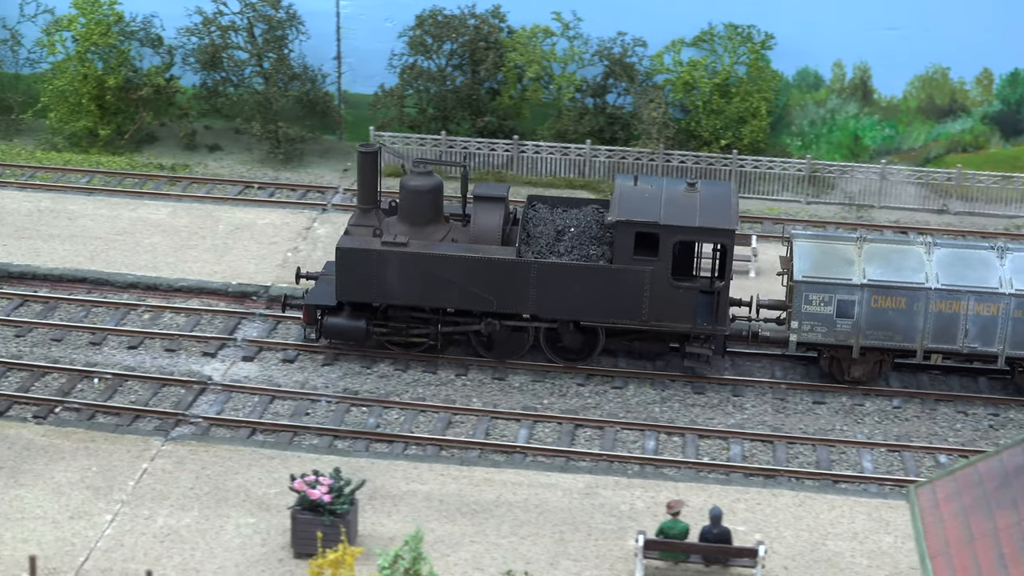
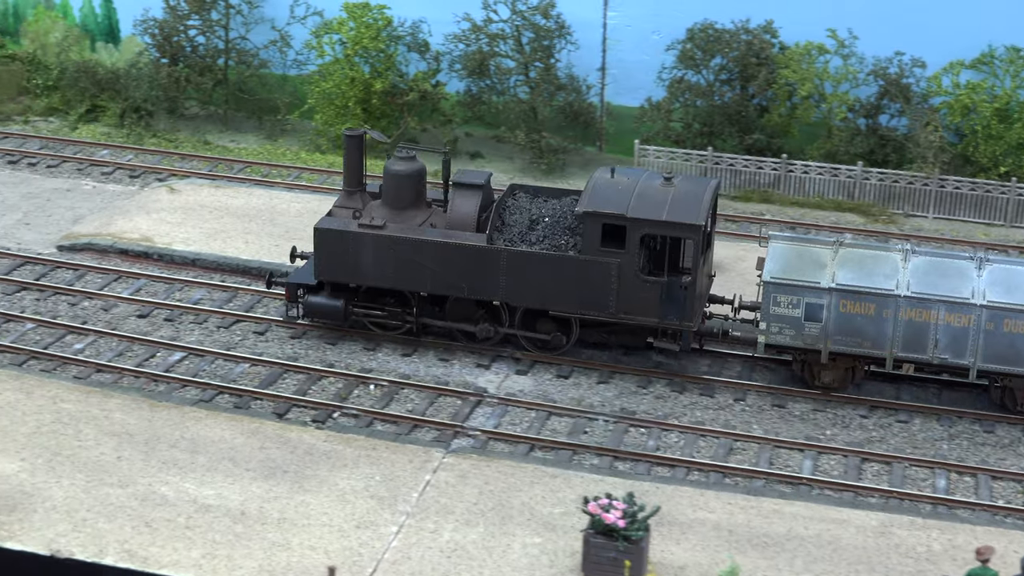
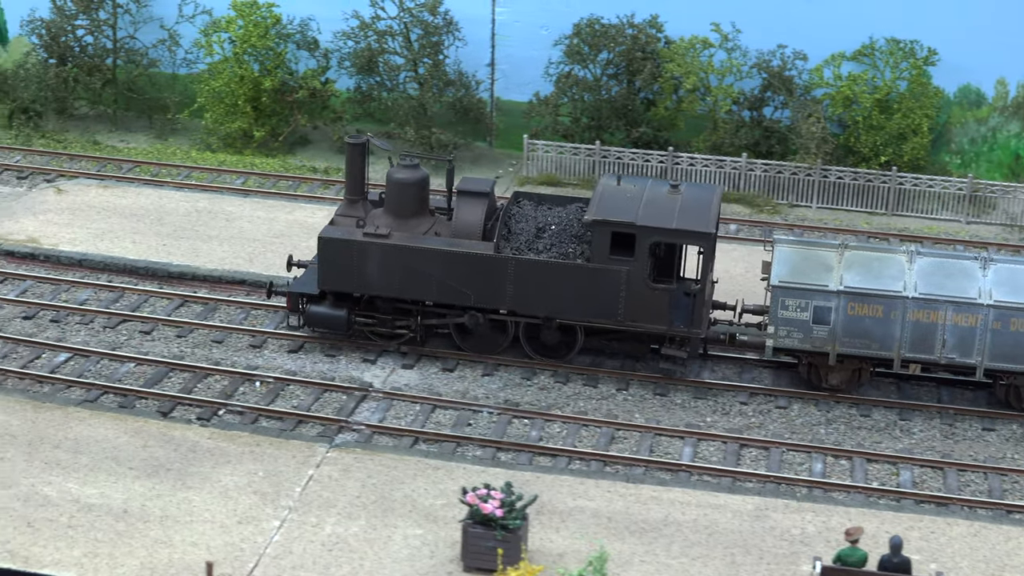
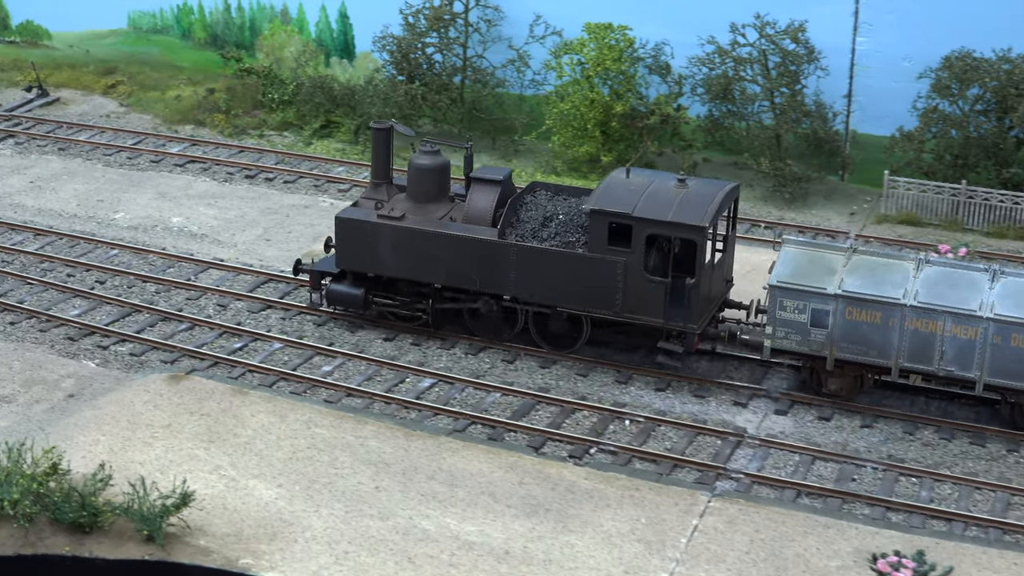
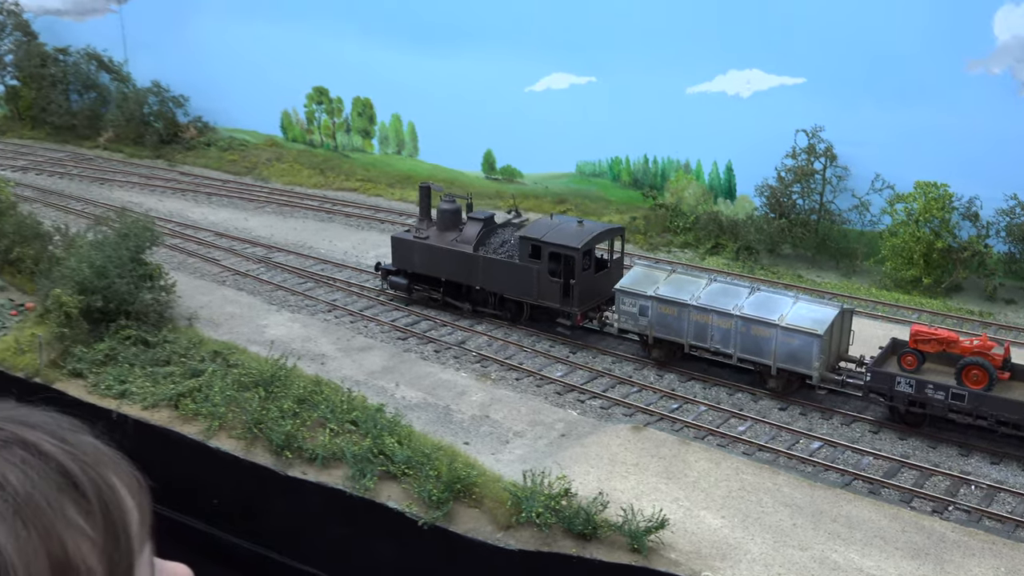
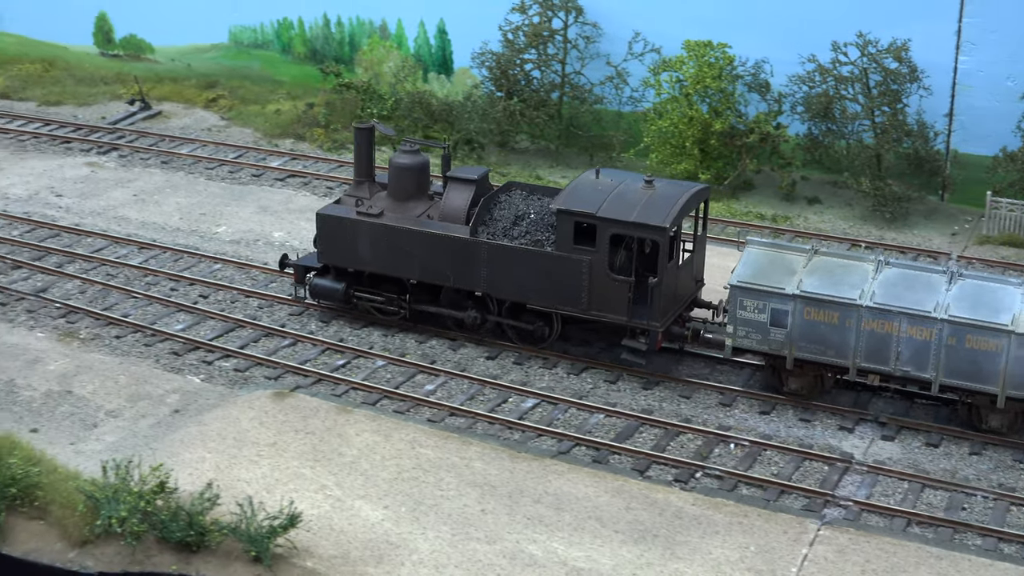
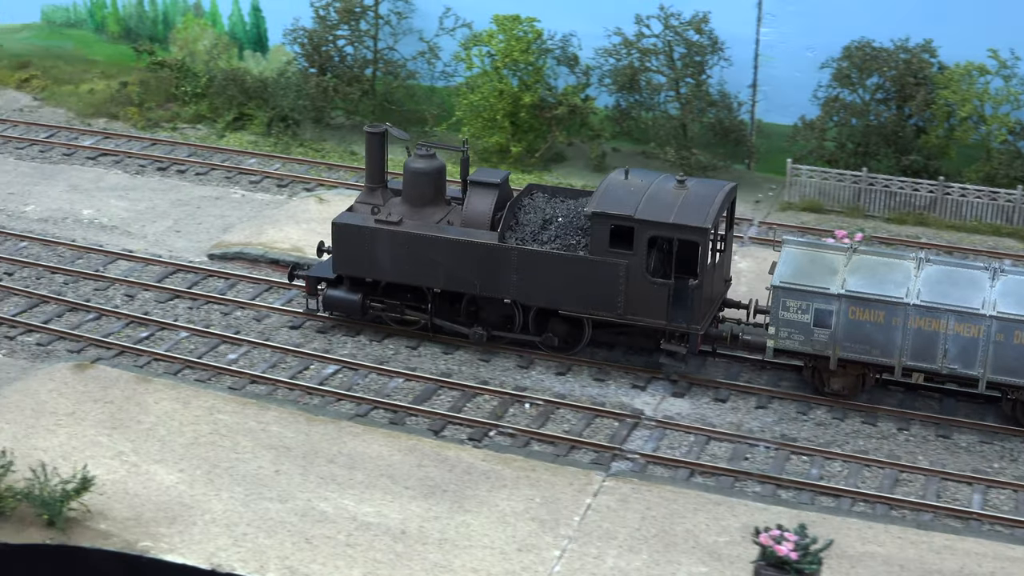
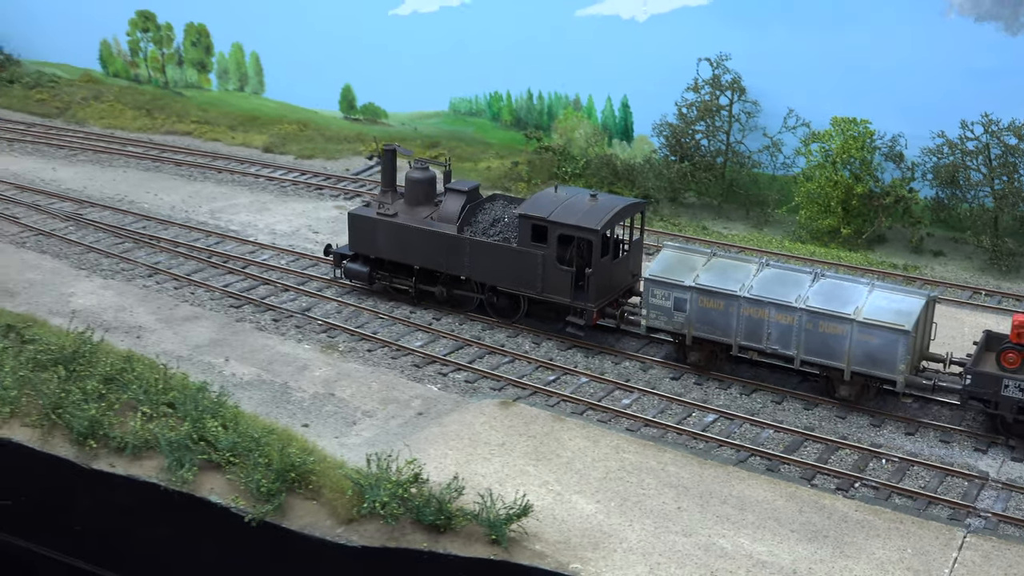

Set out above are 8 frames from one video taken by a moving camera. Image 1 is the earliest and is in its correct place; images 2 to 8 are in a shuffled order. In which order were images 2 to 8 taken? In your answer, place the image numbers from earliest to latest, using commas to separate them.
3, 2, 7, 4, 6, 8, 5
